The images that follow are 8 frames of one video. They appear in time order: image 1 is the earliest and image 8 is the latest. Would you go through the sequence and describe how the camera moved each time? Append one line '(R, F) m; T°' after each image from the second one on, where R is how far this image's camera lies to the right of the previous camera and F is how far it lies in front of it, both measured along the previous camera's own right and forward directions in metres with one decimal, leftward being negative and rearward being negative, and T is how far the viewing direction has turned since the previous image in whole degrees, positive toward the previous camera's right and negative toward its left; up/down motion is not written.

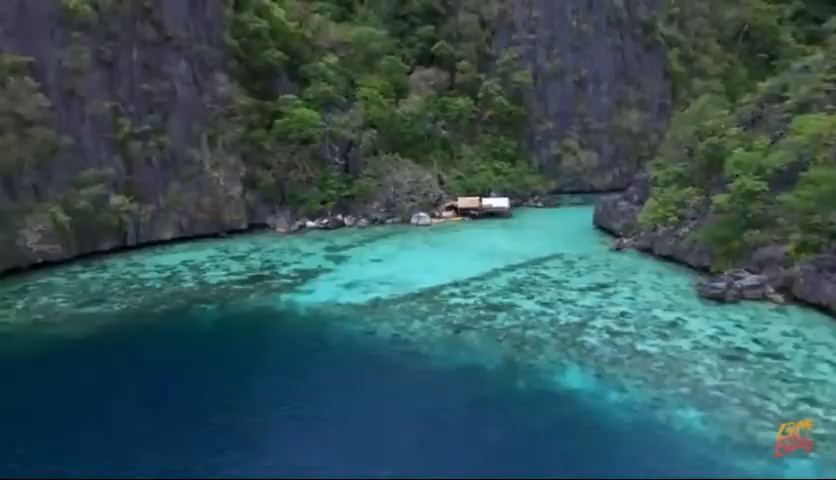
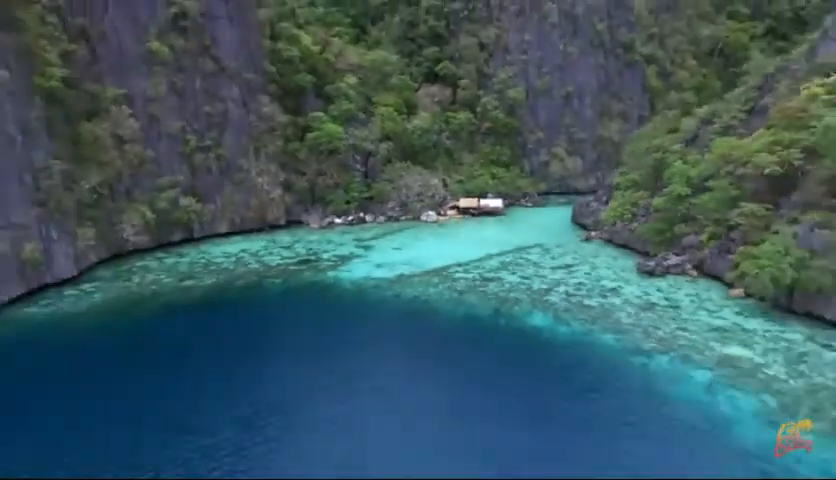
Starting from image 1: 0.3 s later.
(-0.6, -6.7) m; 0°
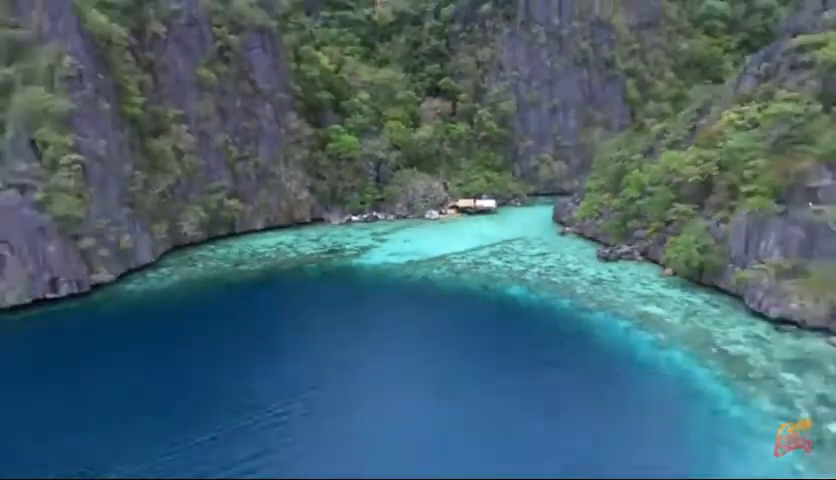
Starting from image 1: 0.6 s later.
(-0.3, -6.8) m; 0°
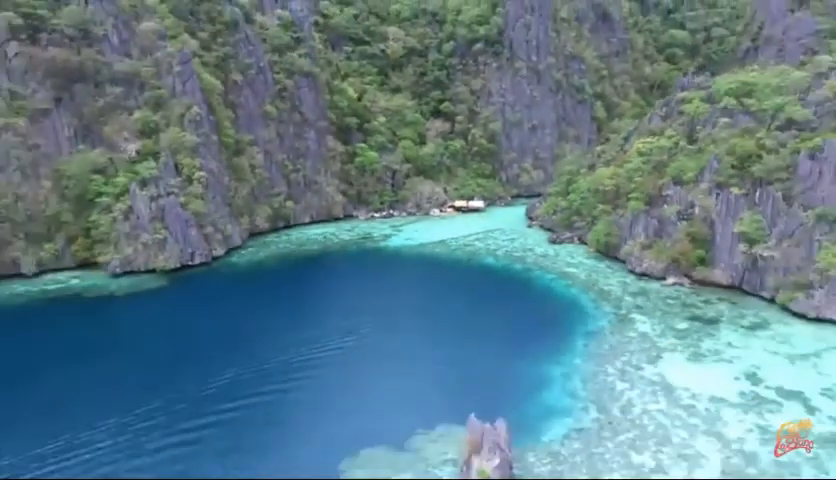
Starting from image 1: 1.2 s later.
(-0.5, -14.4) m; 0°
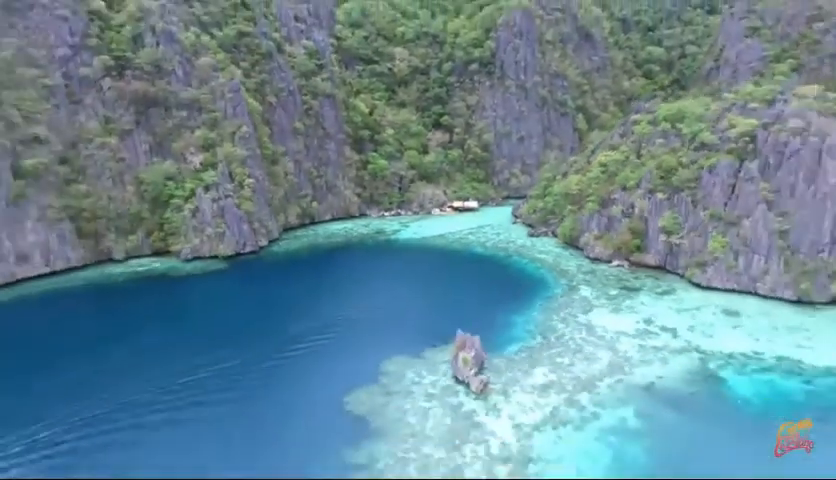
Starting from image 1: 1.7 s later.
(-0.5, -10.7) m; 0°
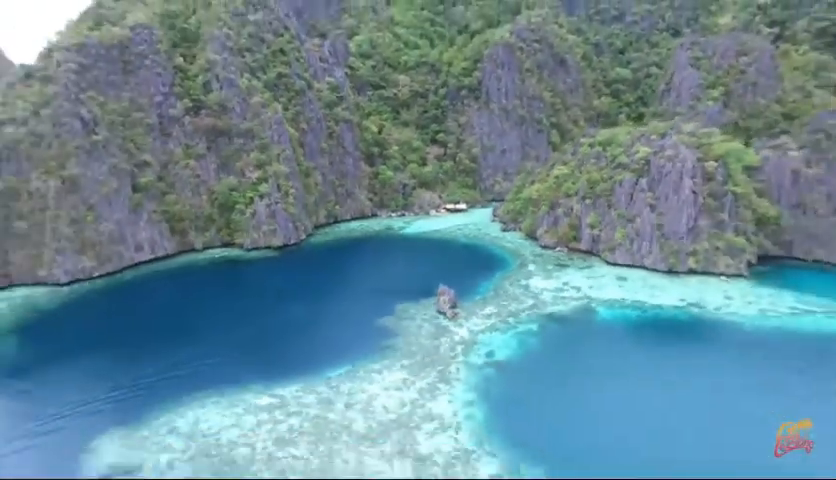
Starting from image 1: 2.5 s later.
(+0.3, -17.5) m; 0°
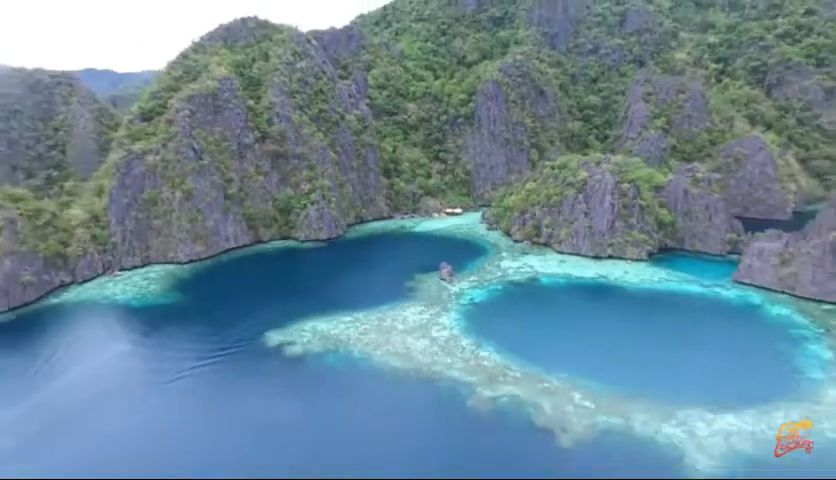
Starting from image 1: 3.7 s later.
(-1.4, -24.6) m; 0°
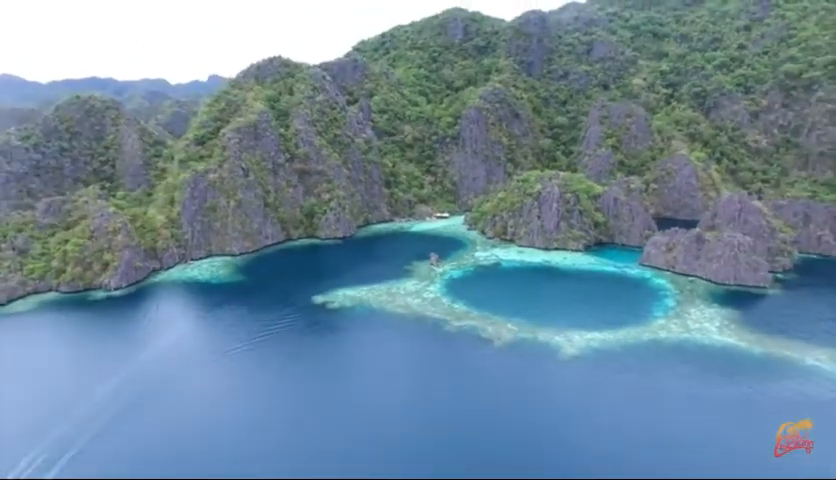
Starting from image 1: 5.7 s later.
(-0.1, -25.0) m; +1°
